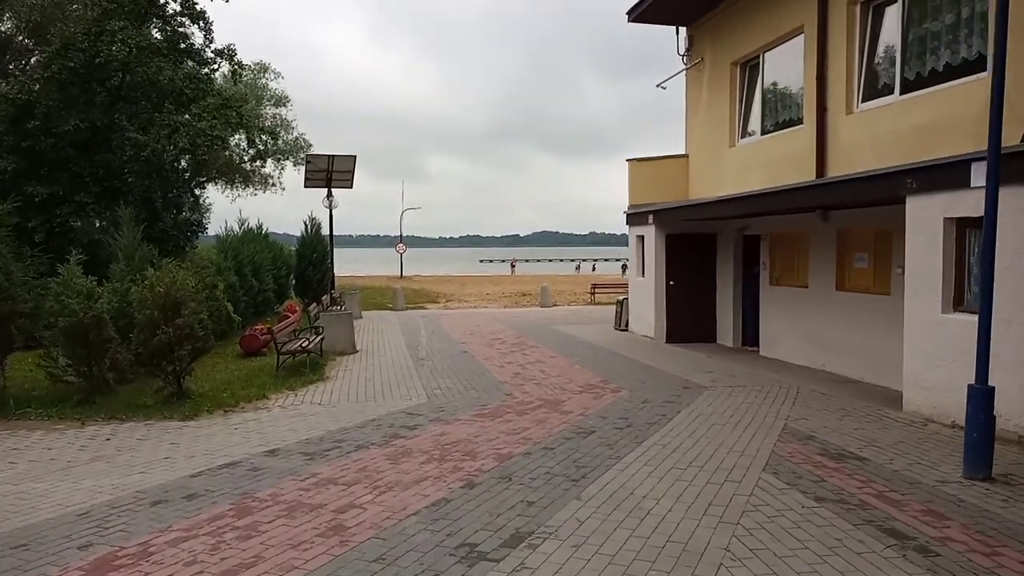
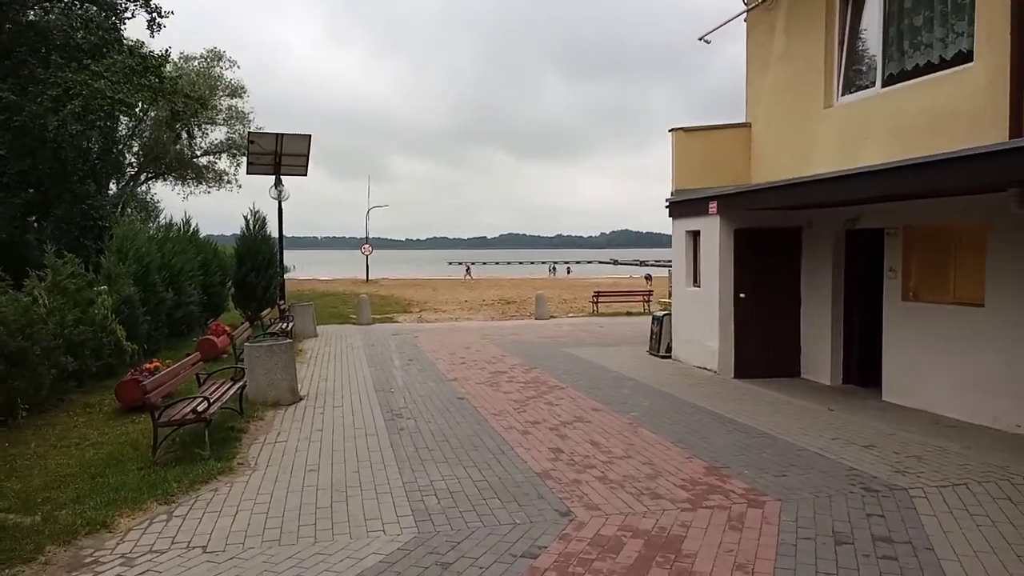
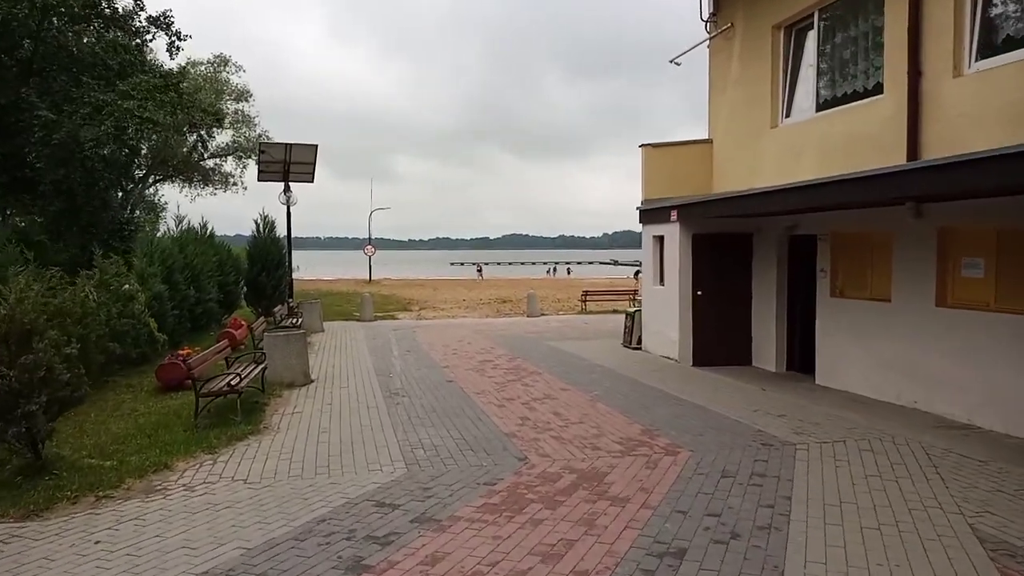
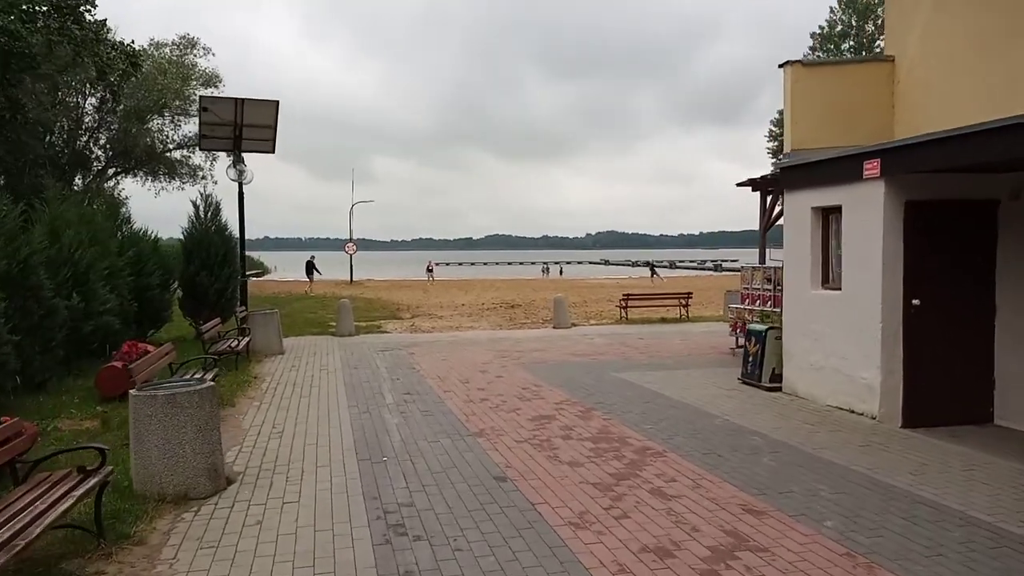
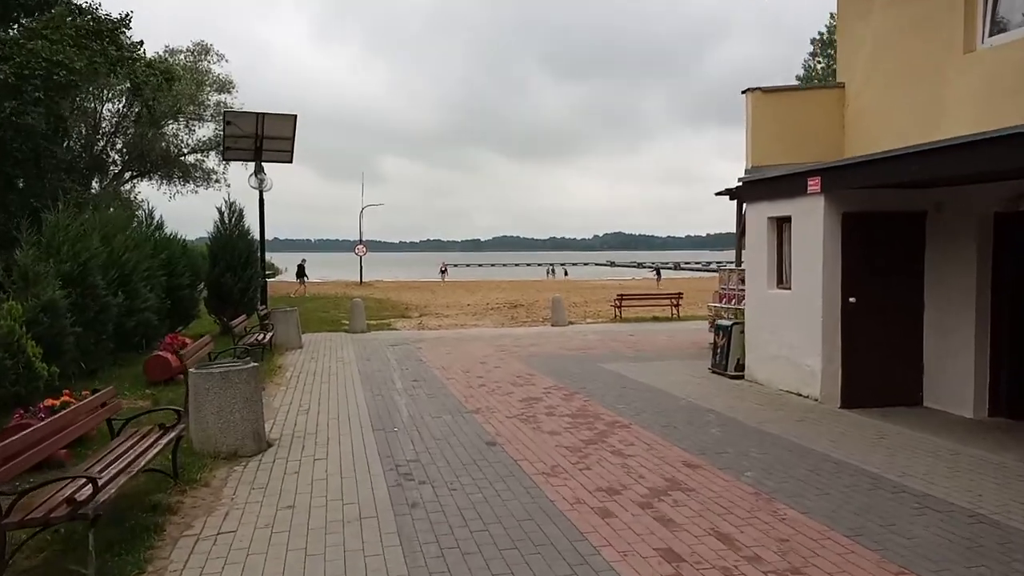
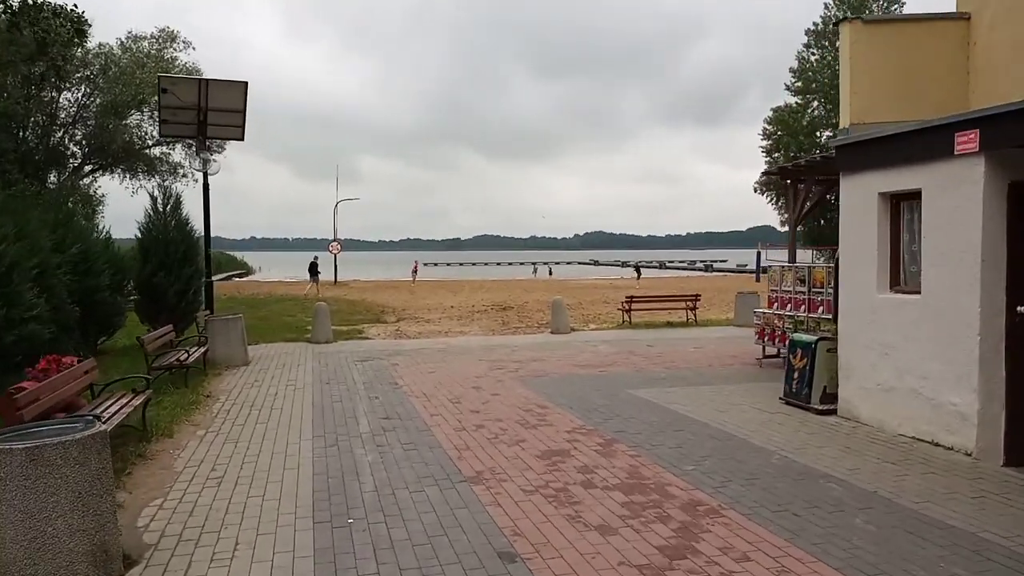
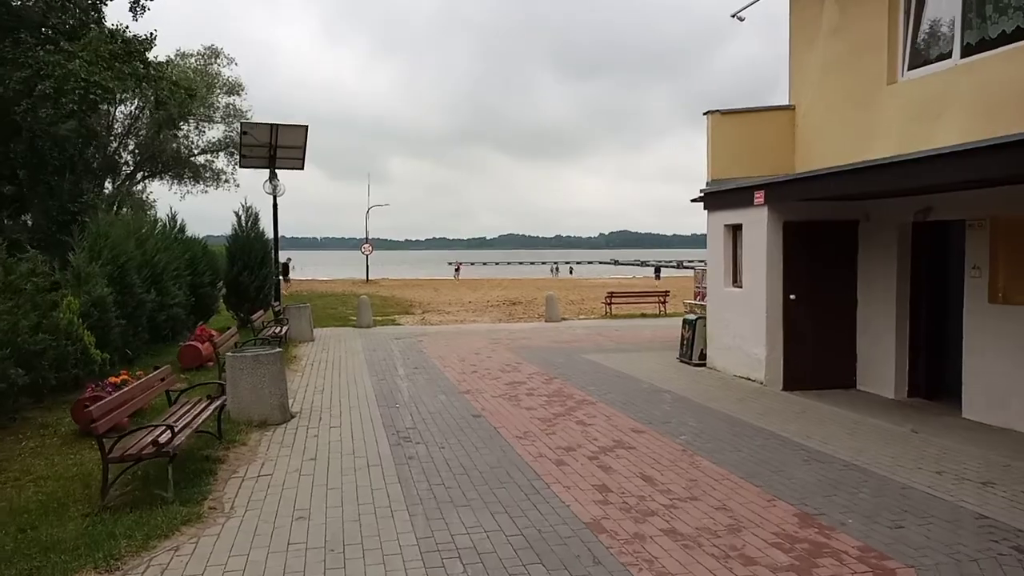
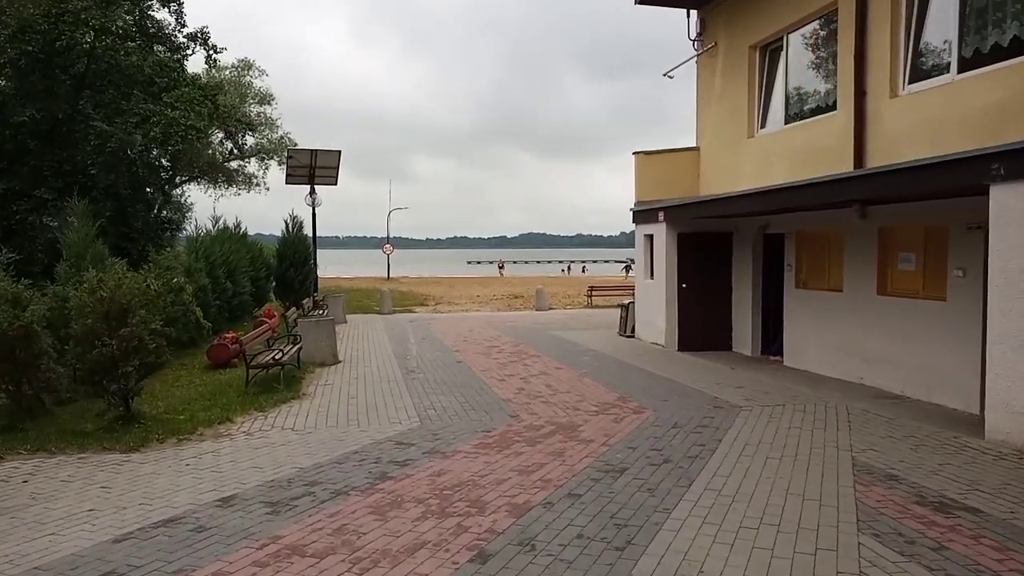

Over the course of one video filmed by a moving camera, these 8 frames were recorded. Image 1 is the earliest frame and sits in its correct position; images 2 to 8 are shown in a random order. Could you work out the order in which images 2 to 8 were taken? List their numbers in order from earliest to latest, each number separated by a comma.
8, 3, 2, 7, 5, 4, 6
